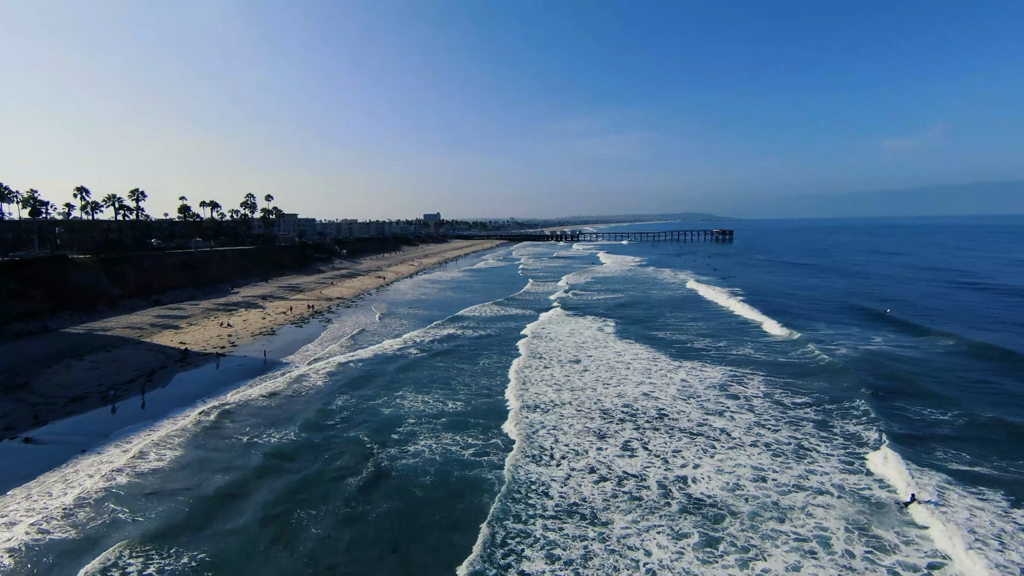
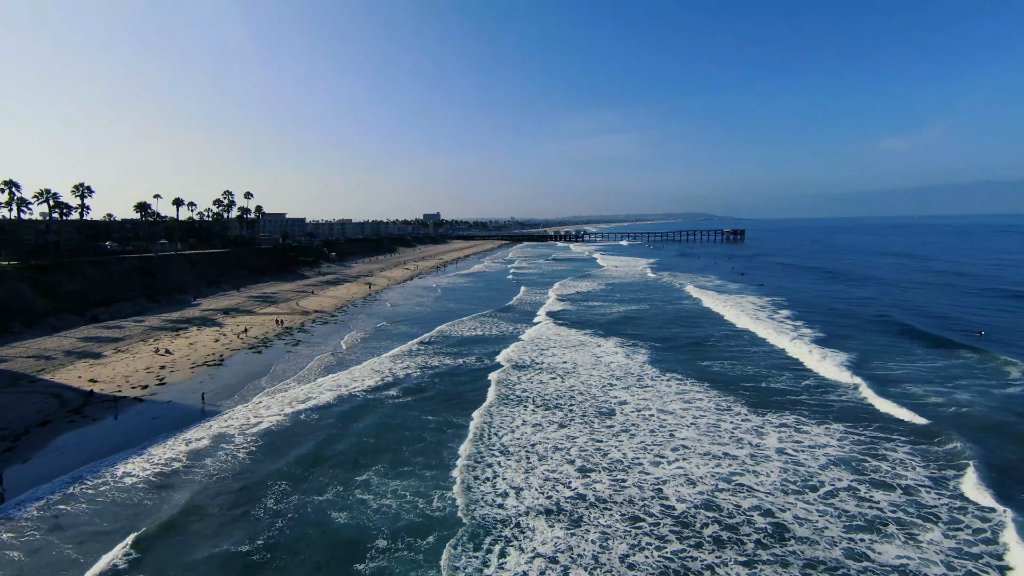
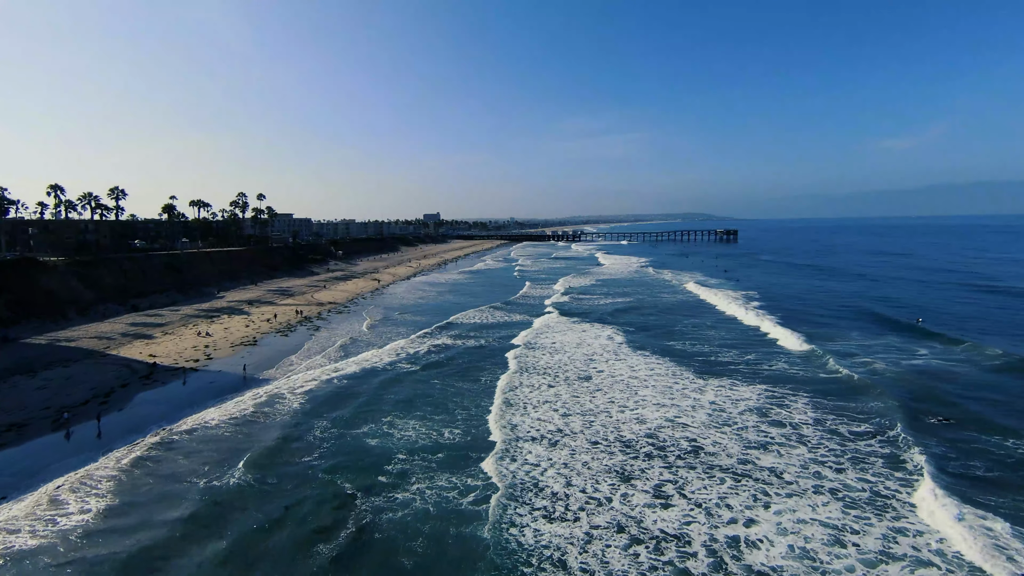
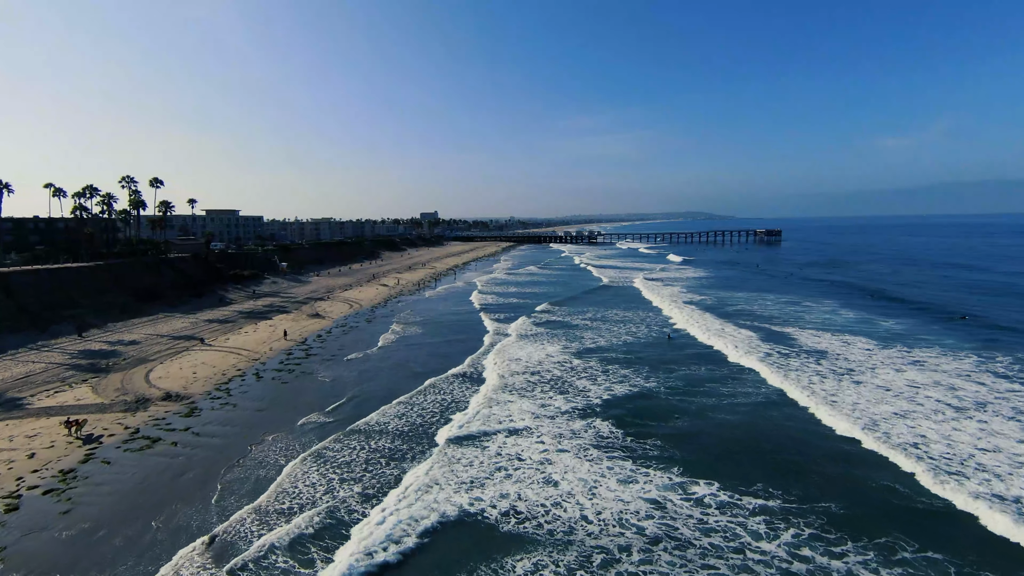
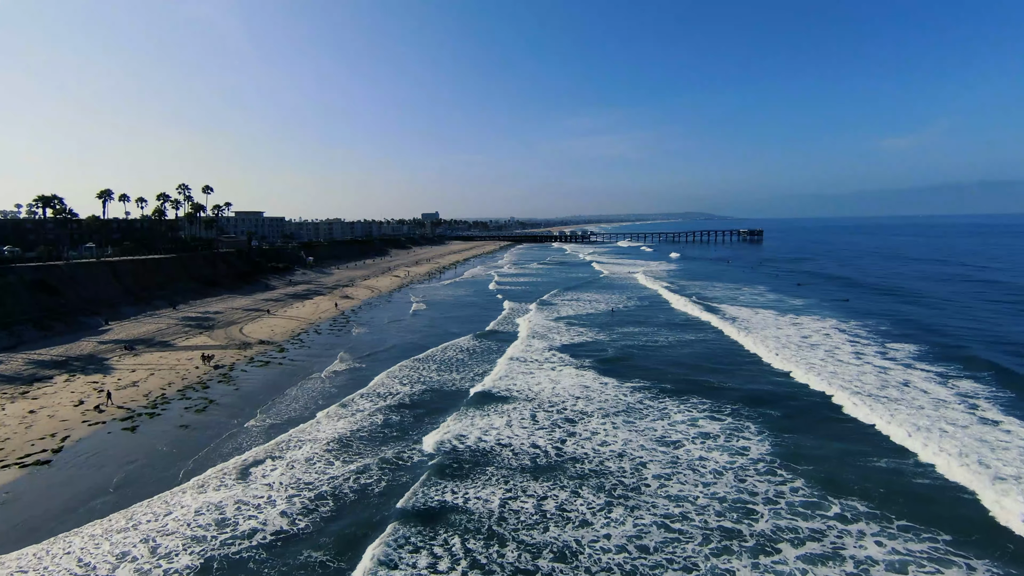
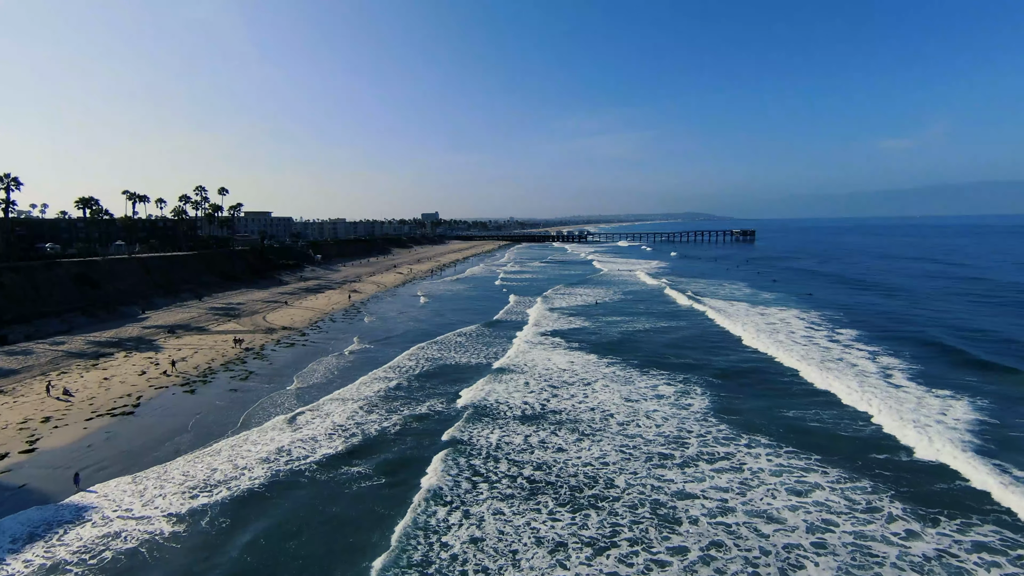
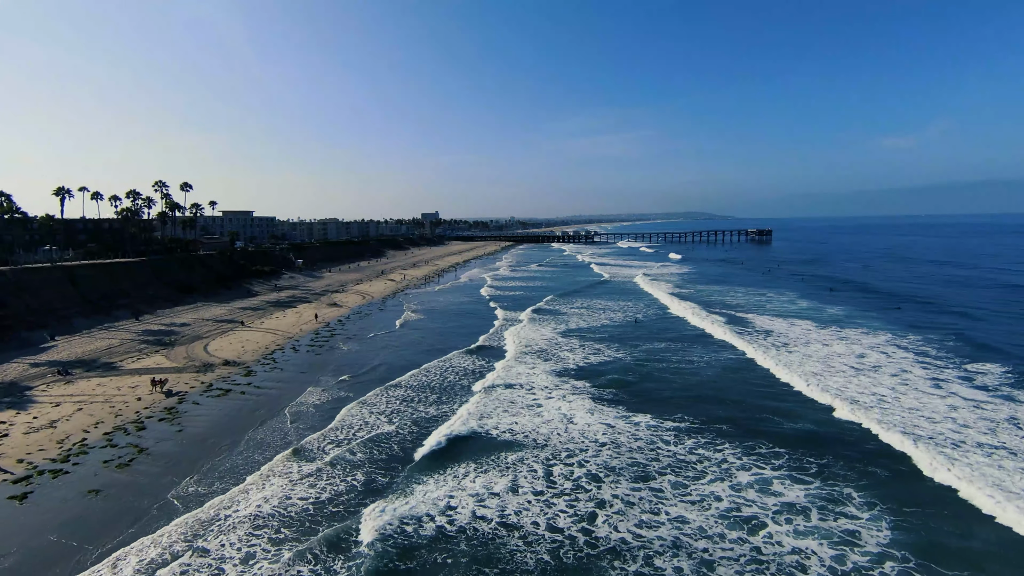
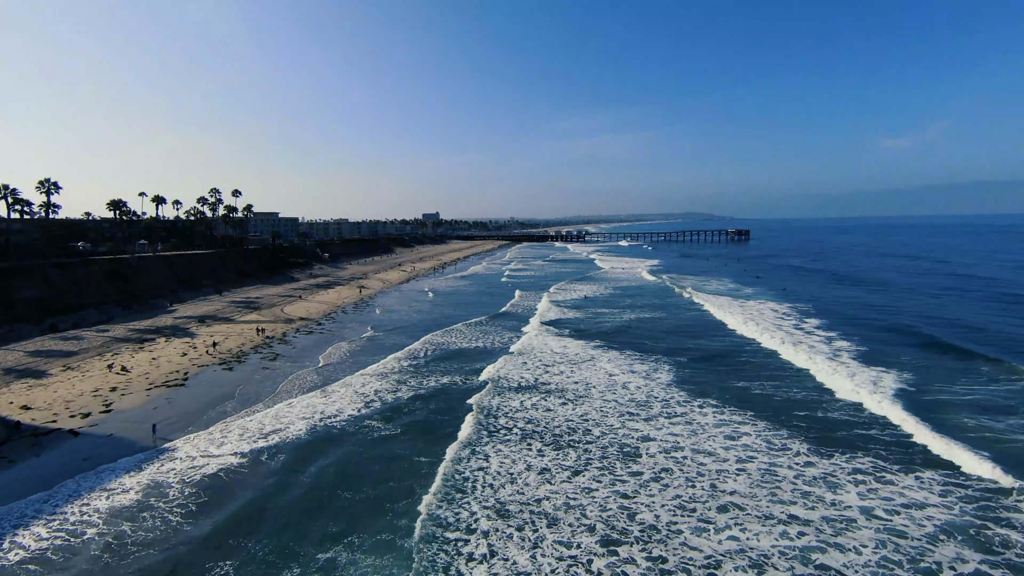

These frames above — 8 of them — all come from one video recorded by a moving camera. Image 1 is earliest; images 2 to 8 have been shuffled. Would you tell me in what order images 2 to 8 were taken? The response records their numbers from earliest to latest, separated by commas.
3, 2, 8, 6, 5, 7, 4
